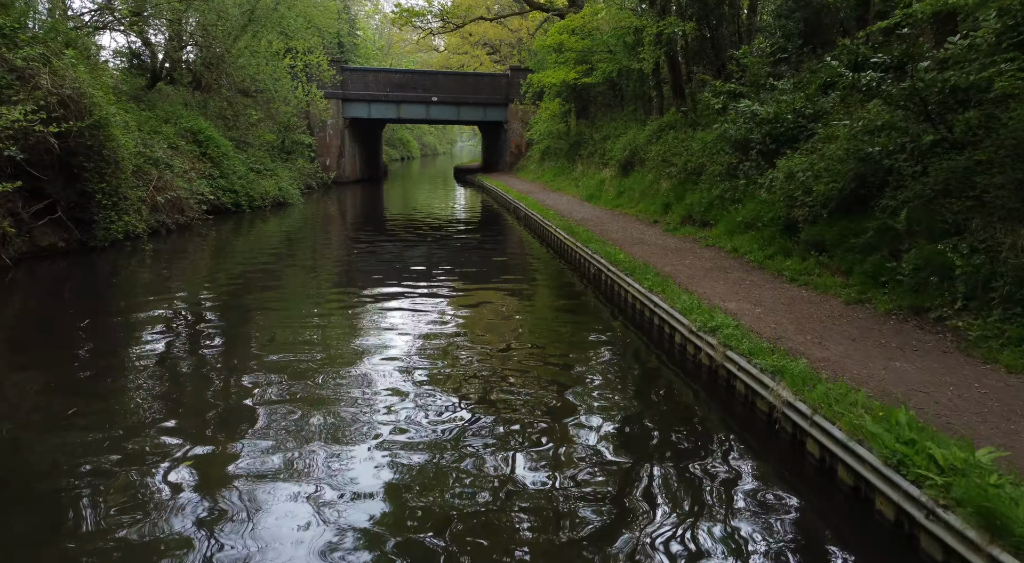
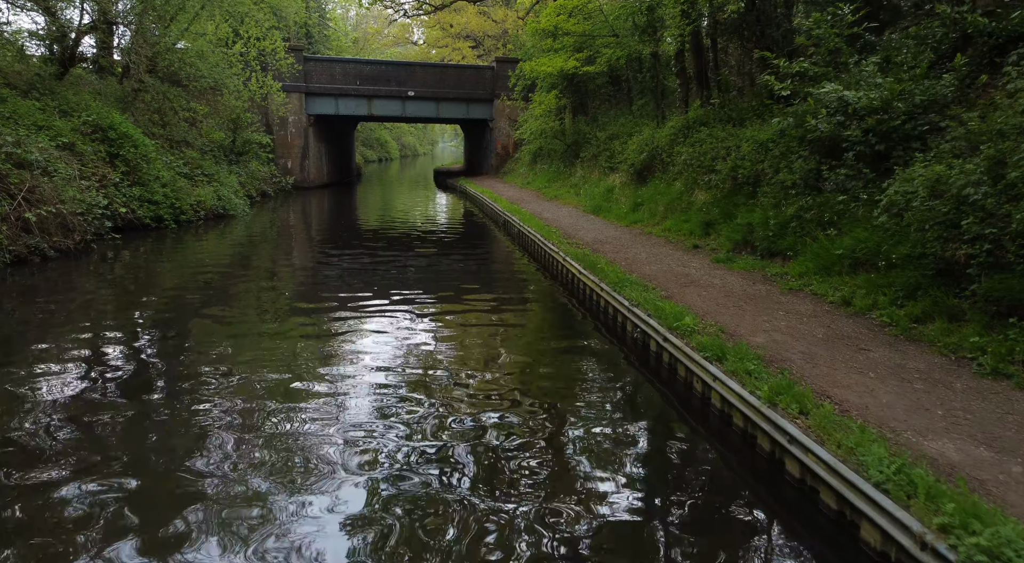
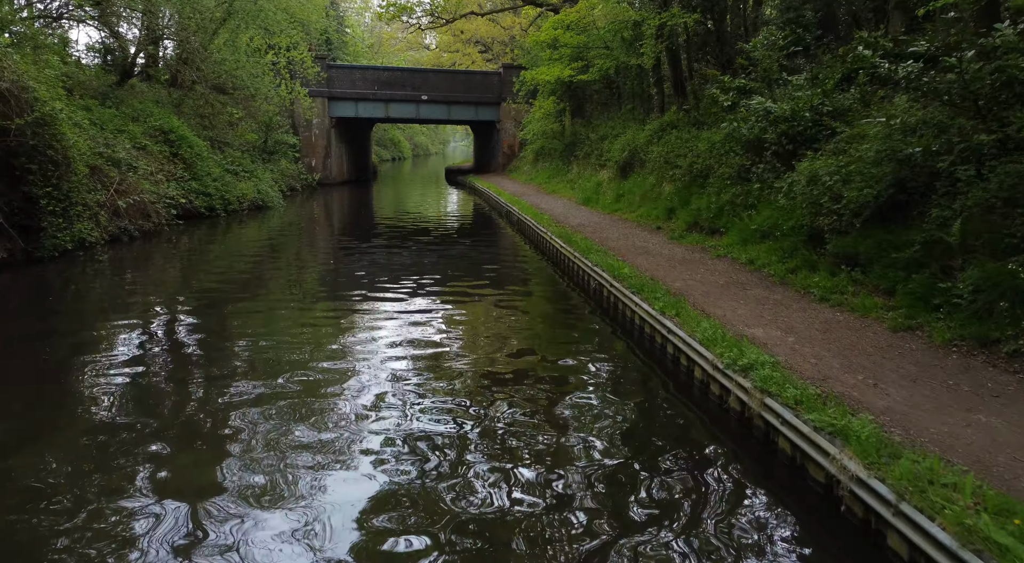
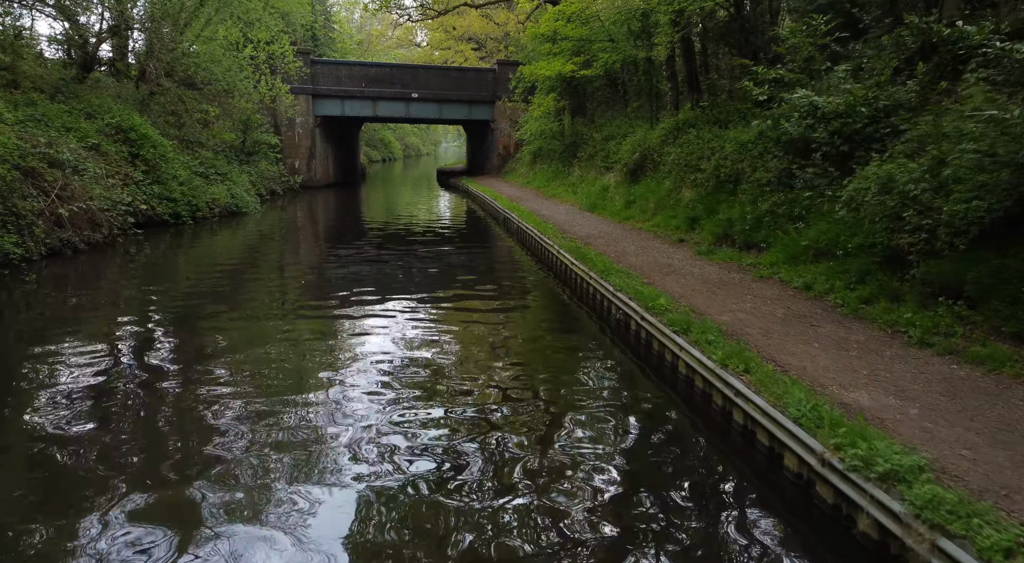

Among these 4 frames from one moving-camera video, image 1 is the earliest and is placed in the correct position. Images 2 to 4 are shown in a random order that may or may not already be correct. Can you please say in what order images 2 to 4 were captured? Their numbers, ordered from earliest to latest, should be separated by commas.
3, 4, 2
